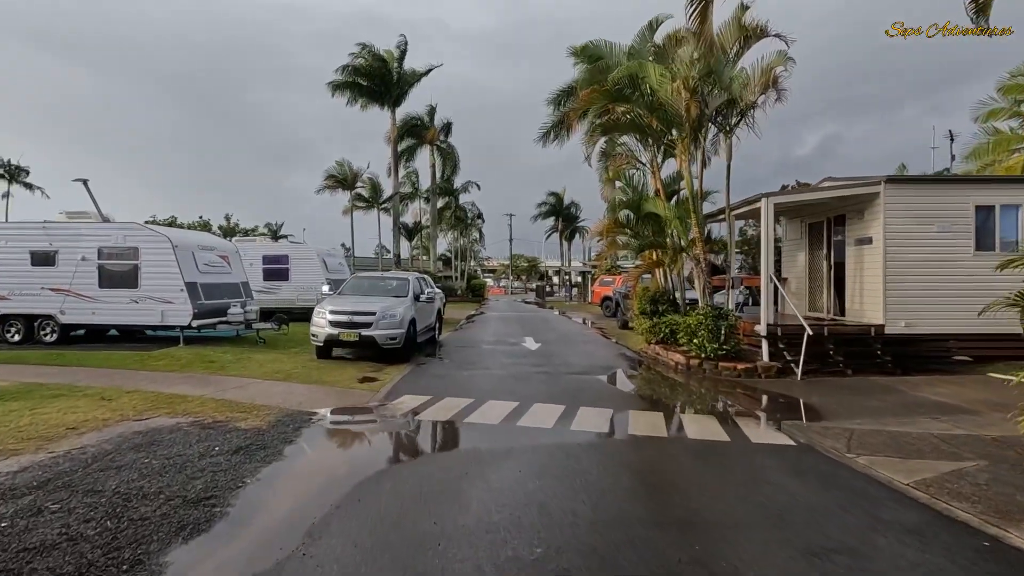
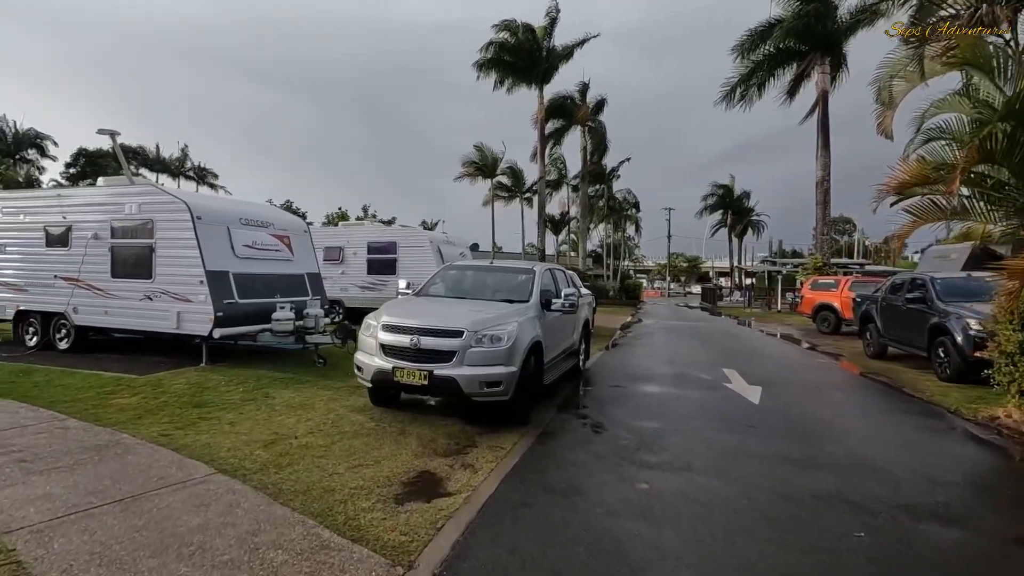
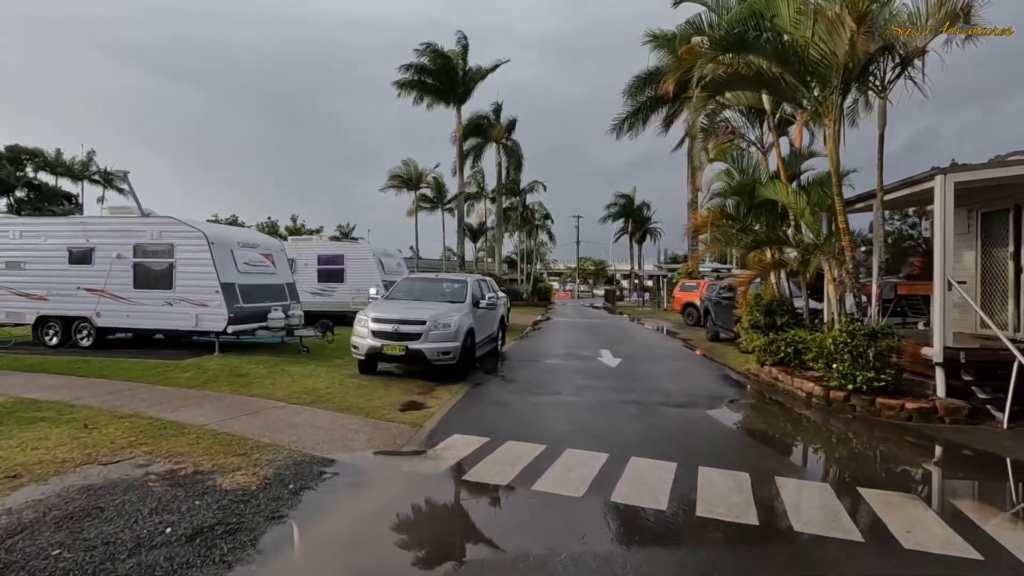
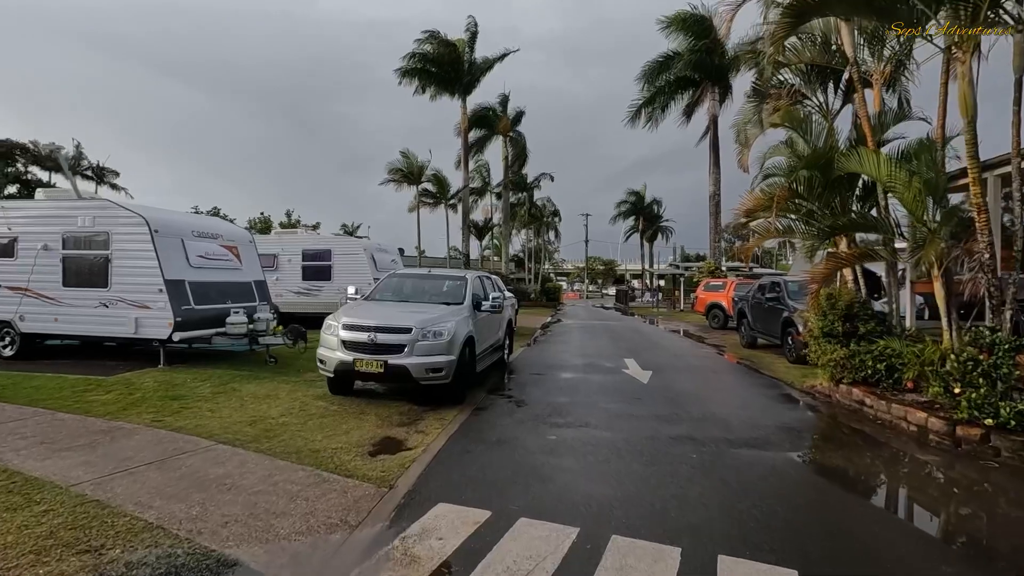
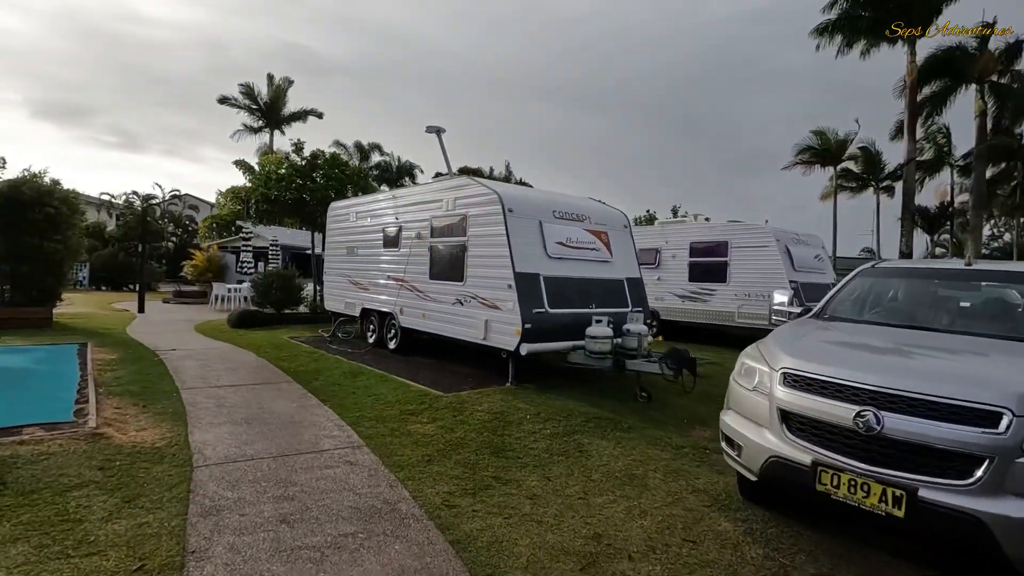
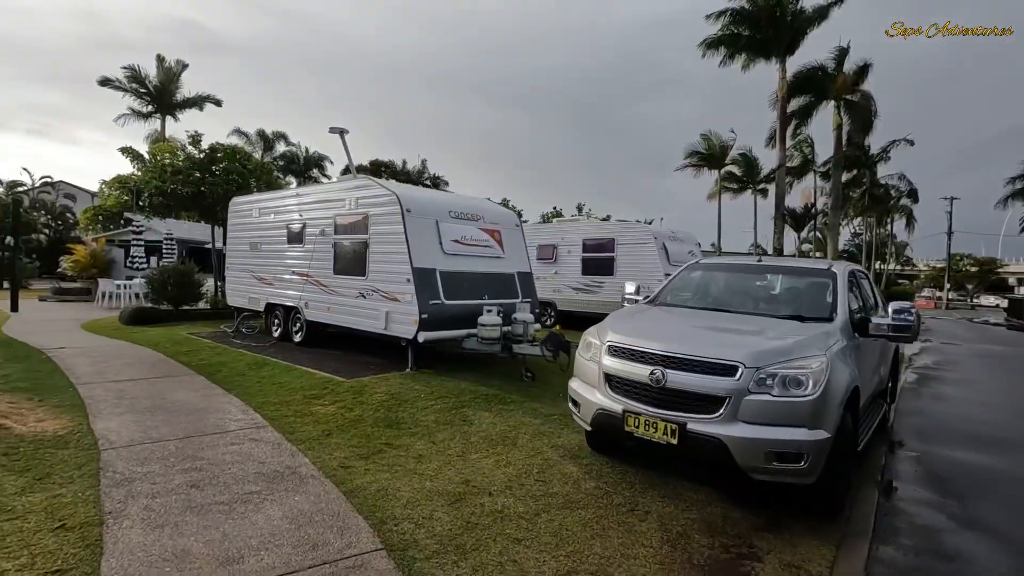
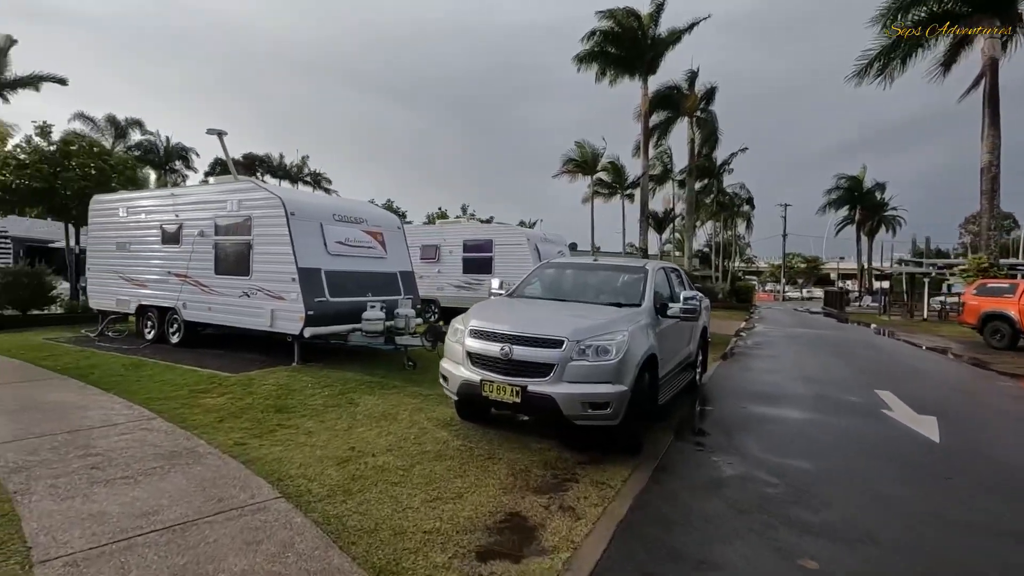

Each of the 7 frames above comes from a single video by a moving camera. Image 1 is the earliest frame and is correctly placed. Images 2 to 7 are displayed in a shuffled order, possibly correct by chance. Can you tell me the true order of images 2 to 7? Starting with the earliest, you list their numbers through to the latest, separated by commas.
3, 4, 2, 7, 6, 5
